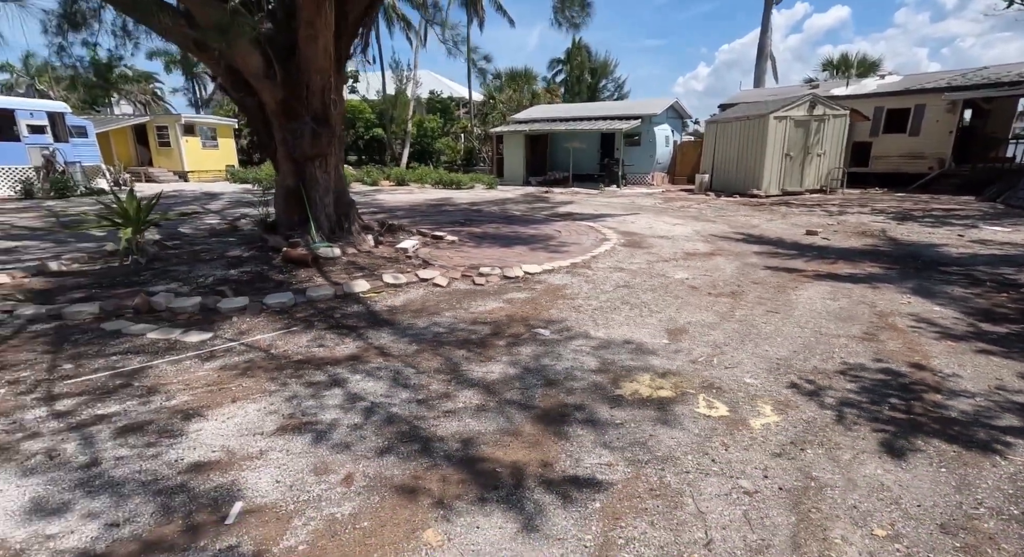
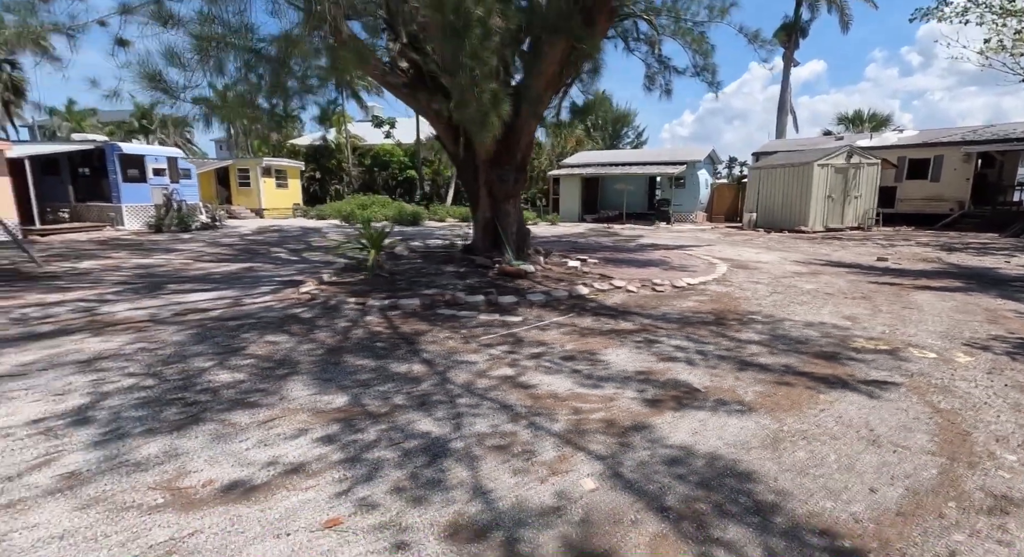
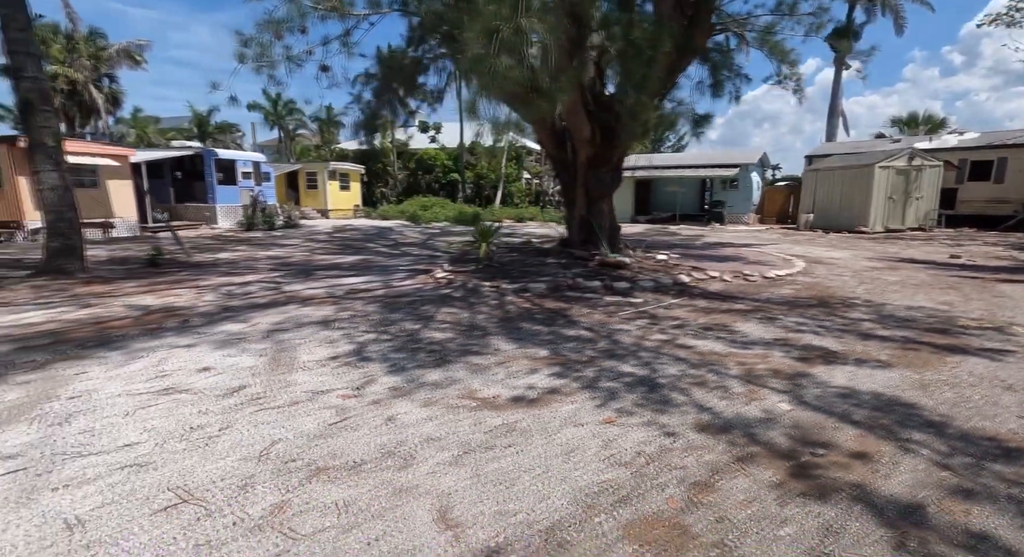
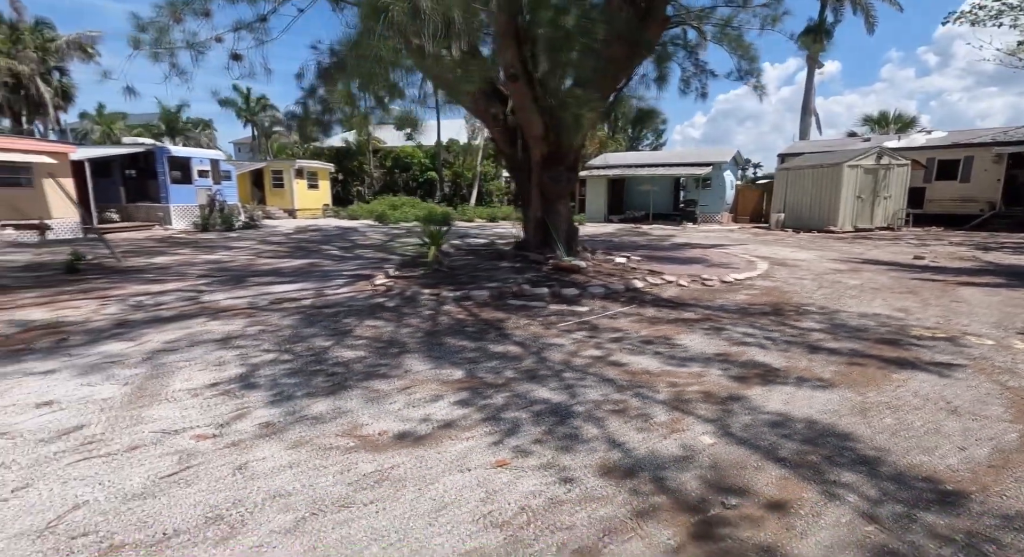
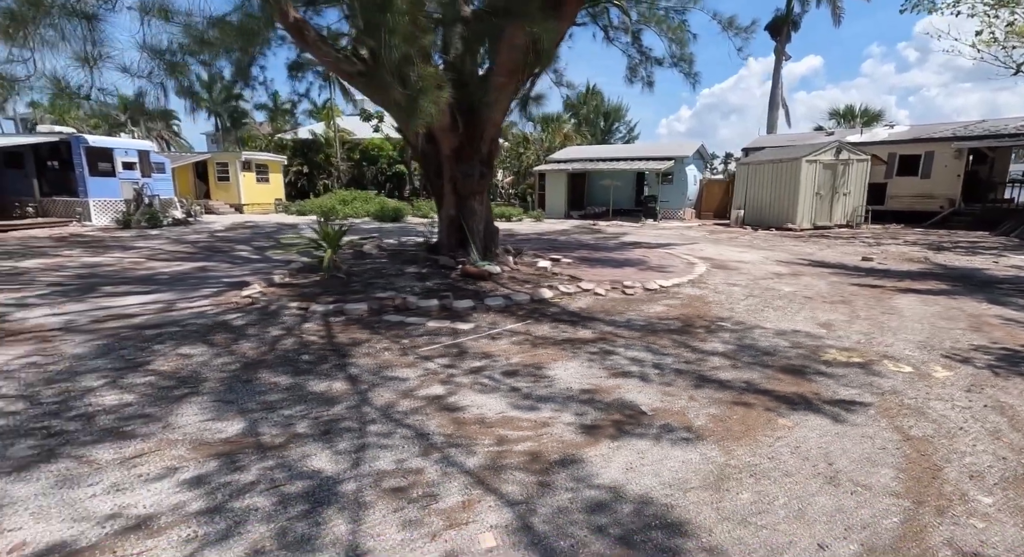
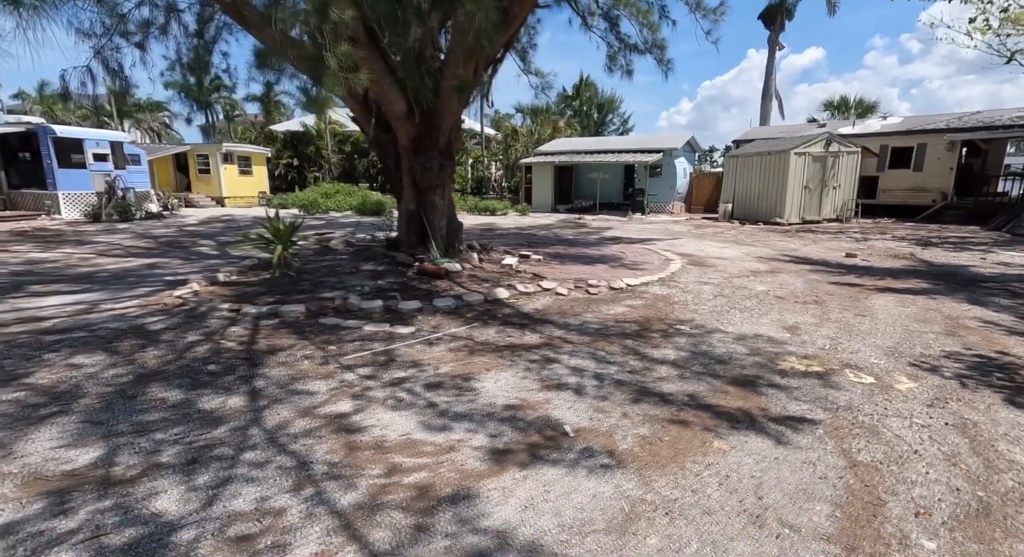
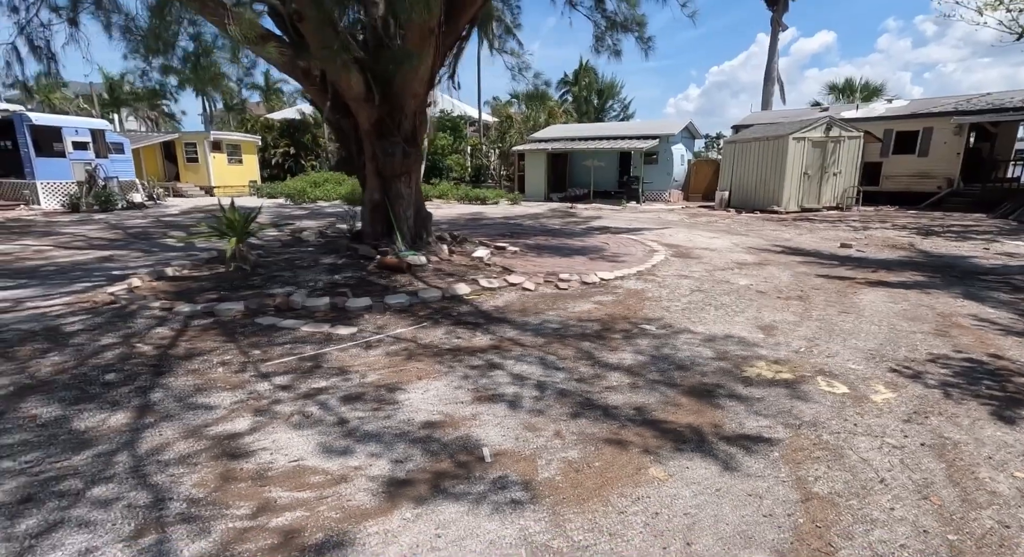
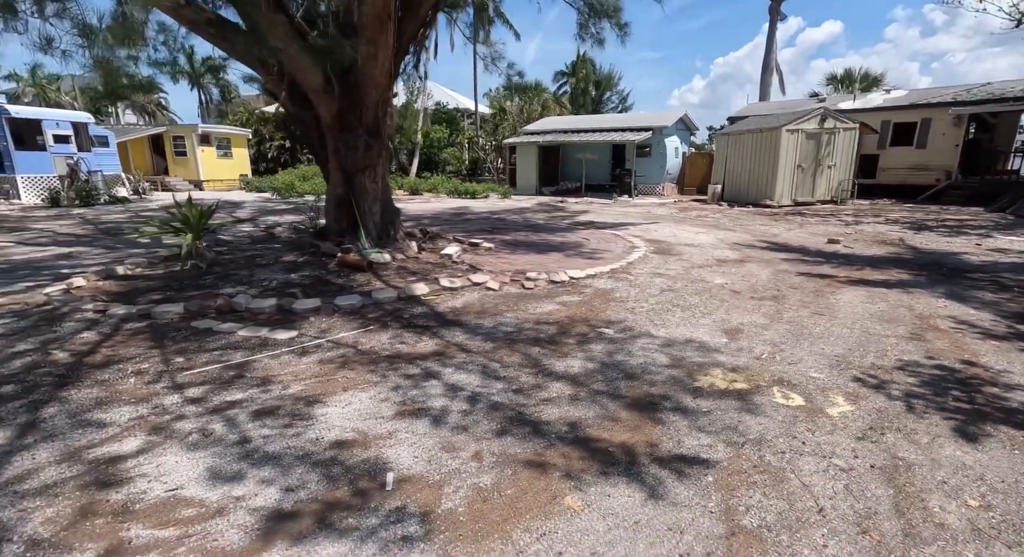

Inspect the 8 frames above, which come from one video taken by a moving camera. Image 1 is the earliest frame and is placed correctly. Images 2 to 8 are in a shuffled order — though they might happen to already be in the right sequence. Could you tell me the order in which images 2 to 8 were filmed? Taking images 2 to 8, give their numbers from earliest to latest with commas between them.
8, 7, 6, 5, 2, 4, 3
